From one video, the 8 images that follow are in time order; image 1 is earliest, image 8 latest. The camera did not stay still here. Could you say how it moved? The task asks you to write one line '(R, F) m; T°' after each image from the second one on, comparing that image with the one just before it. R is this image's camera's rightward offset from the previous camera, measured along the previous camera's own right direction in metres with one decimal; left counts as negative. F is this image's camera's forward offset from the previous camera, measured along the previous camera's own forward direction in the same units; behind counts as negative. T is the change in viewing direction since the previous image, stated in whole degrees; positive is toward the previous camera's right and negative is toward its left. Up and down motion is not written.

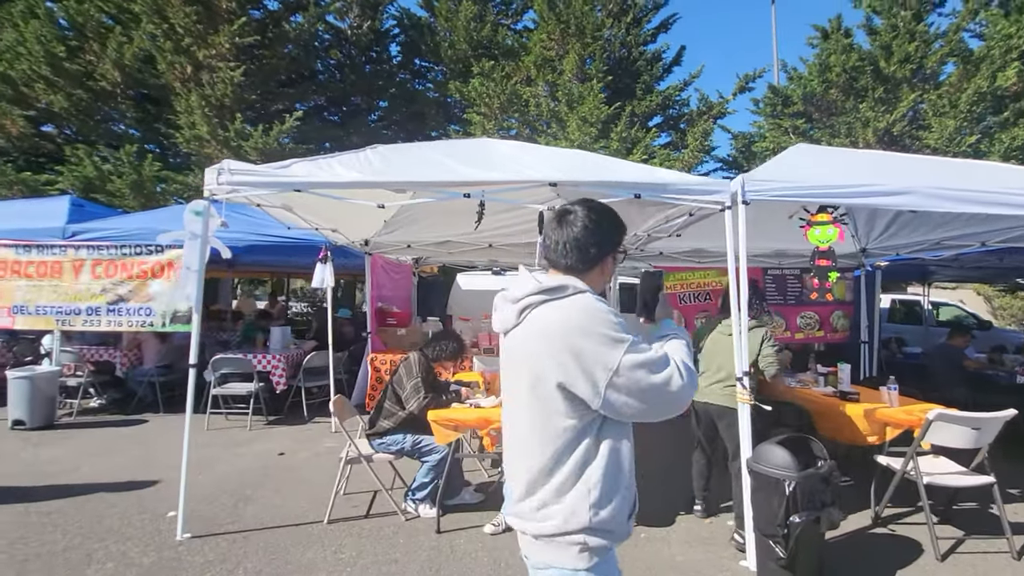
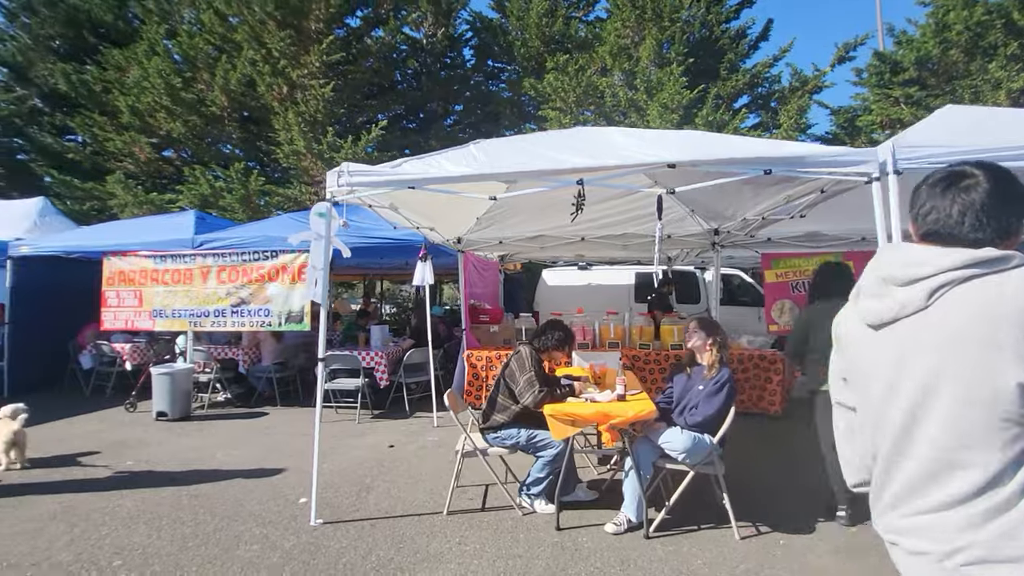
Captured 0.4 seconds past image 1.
(-0.3, +0.1) m; -8°
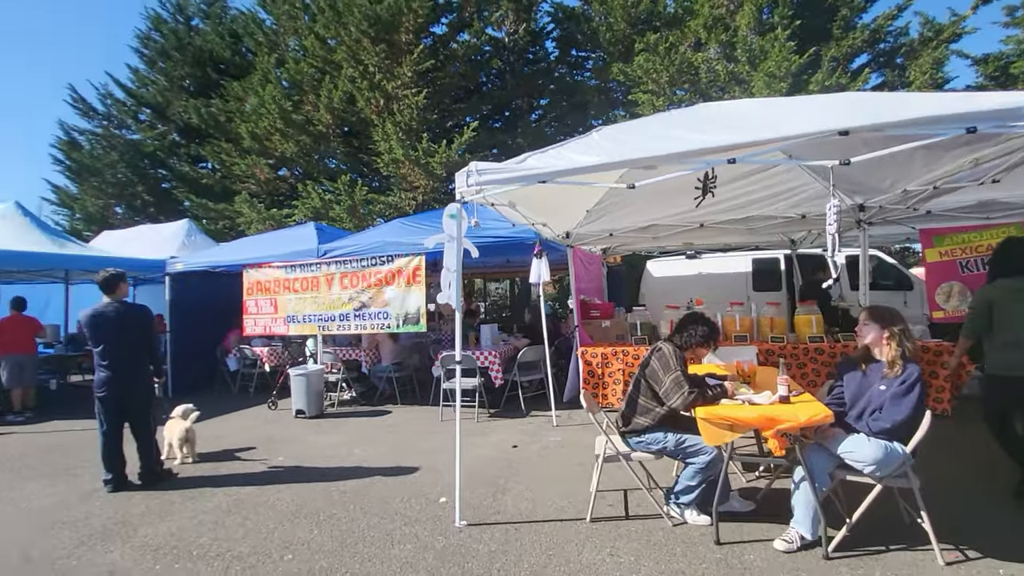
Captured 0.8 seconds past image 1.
(-0.4, +0.1) m; -10°
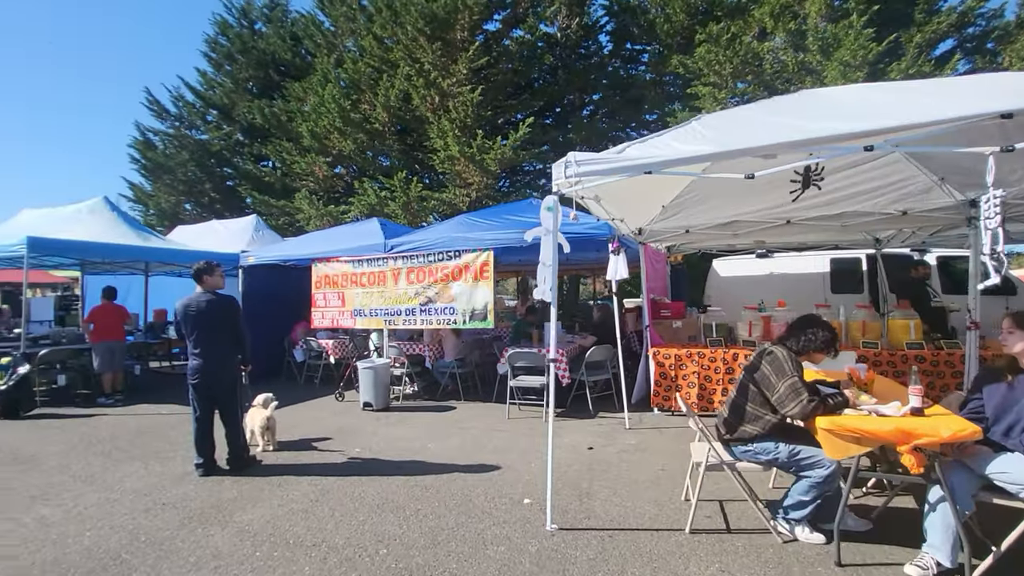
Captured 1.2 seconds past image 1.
(-0.4, +0.1) m; -5°
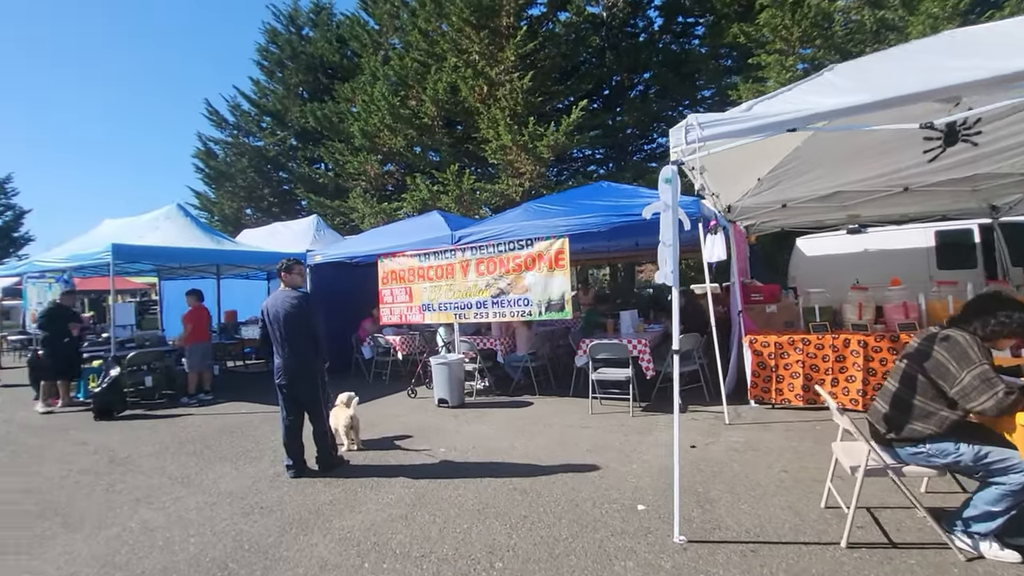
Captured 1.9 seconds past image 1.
(-0.5, +0.3) m; -5°
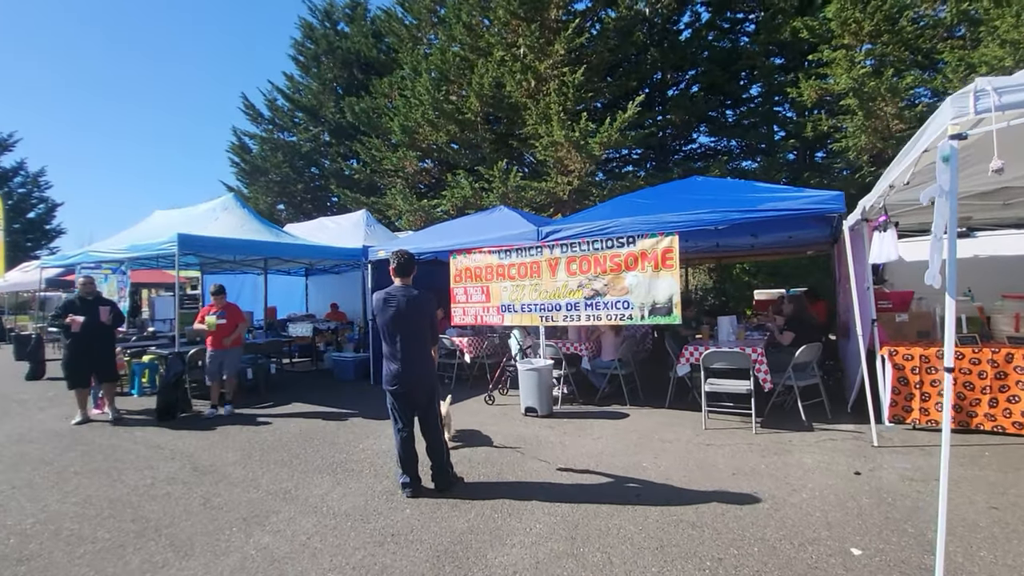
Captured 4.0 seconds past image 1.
(-1.2, +0.6) m; -1°
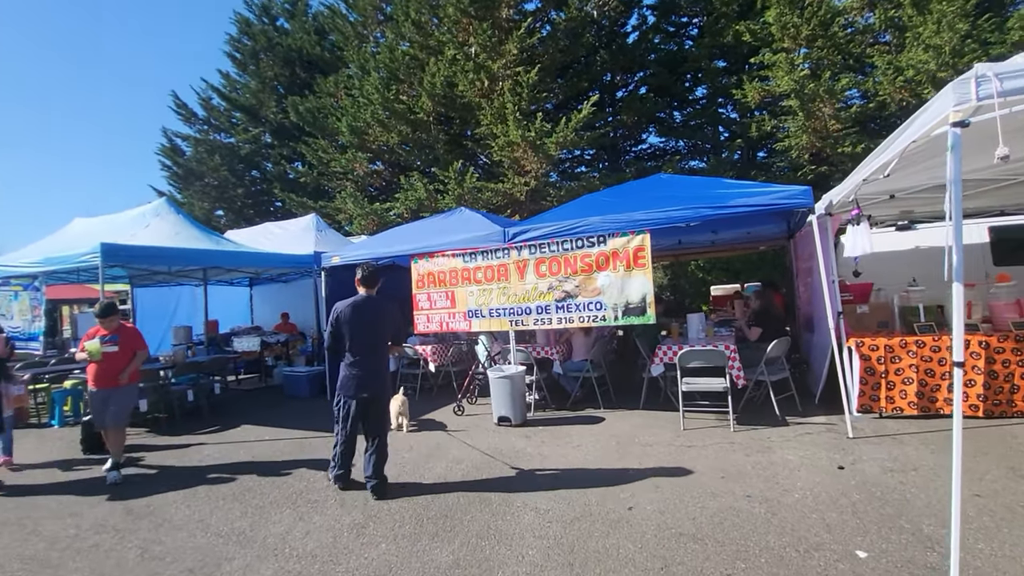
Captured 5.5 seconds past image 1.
(-0.2, +0.3) m; +5°
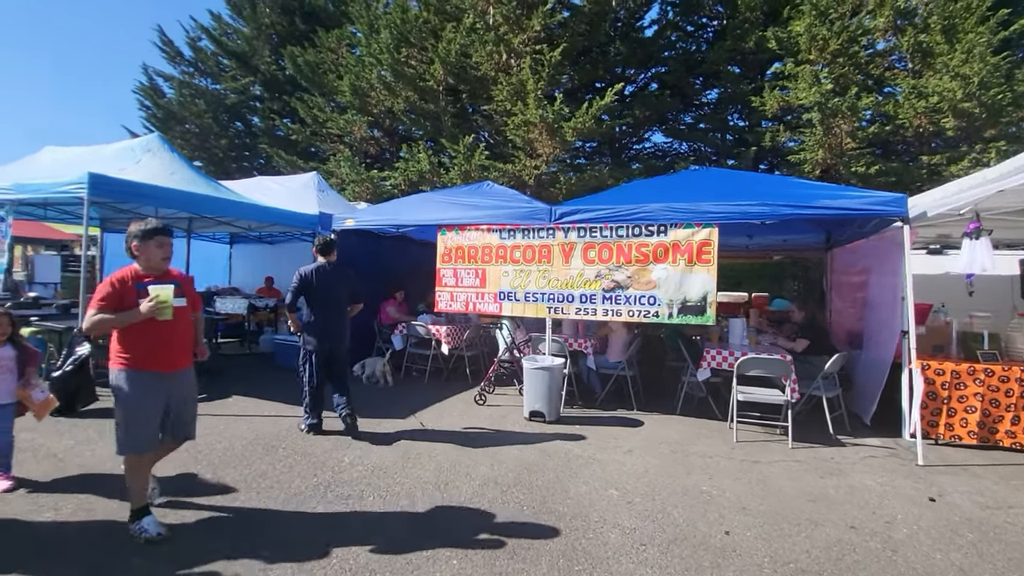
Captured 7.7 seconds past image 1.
(-0.9, +0.6) m; +4°
